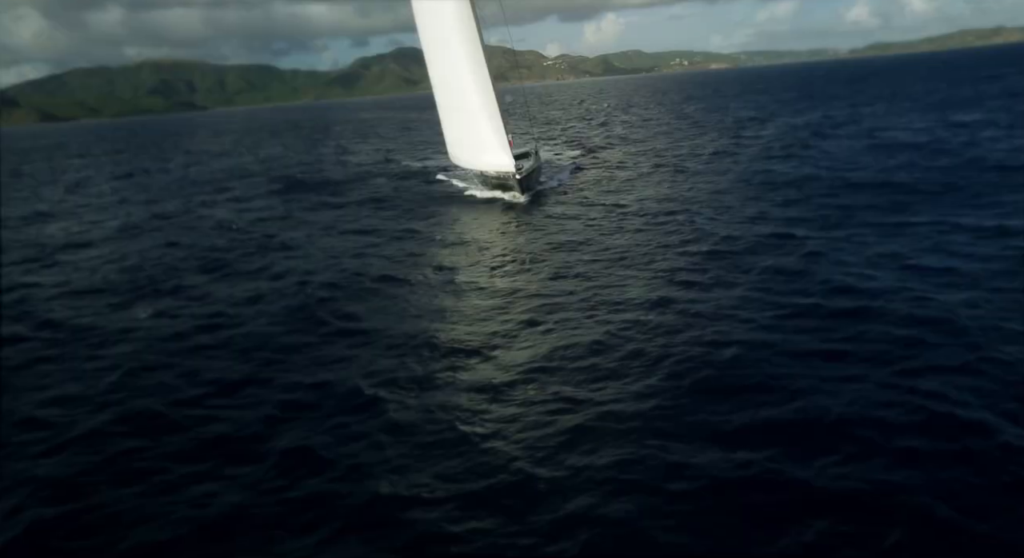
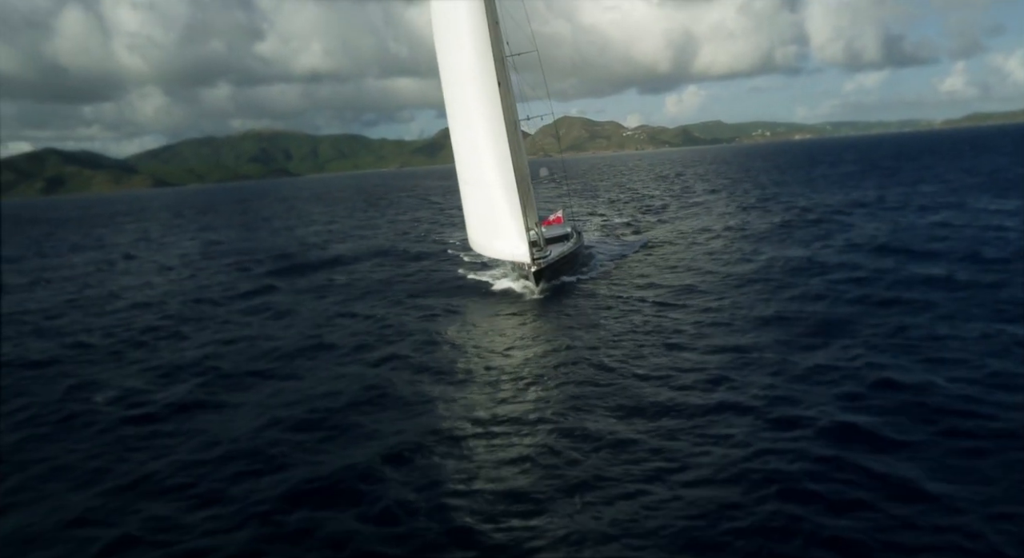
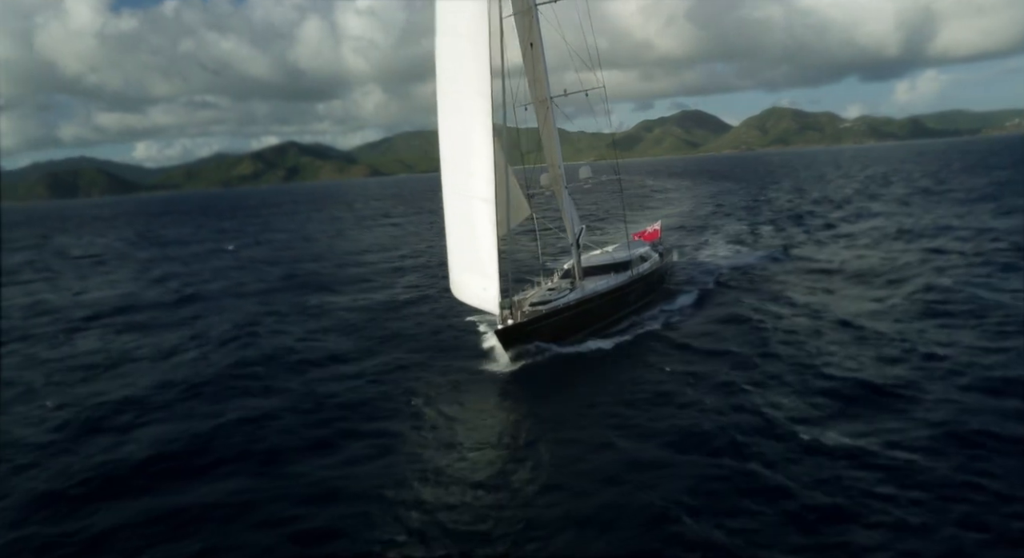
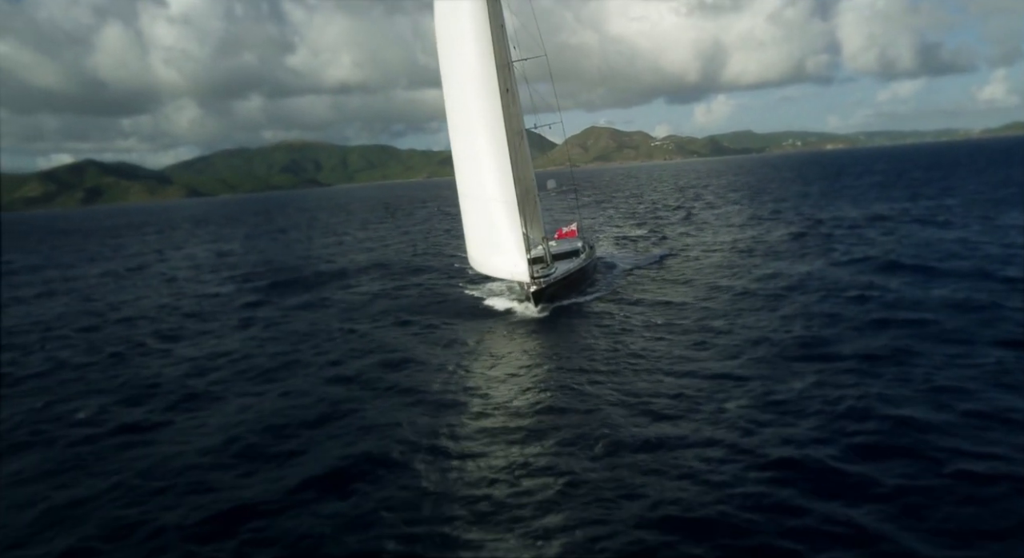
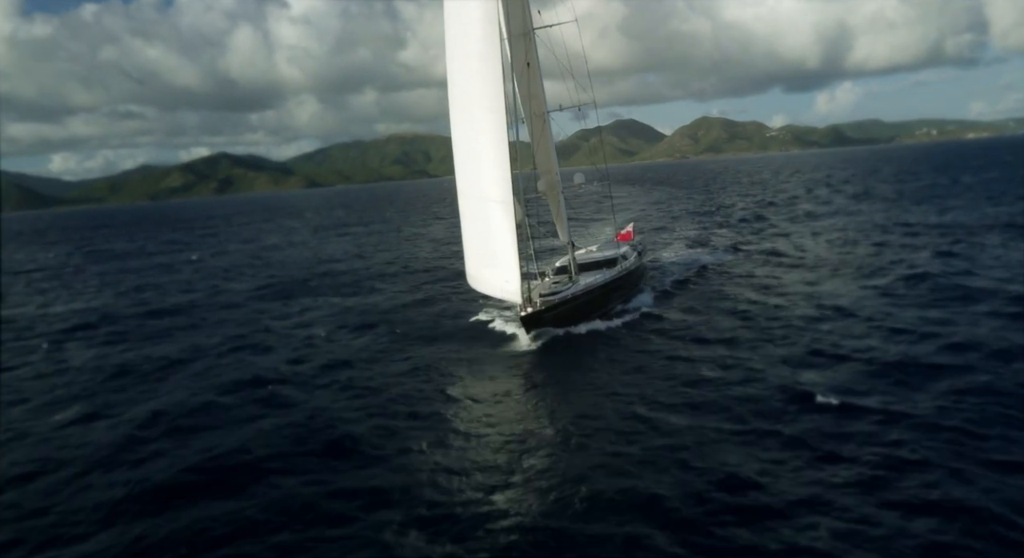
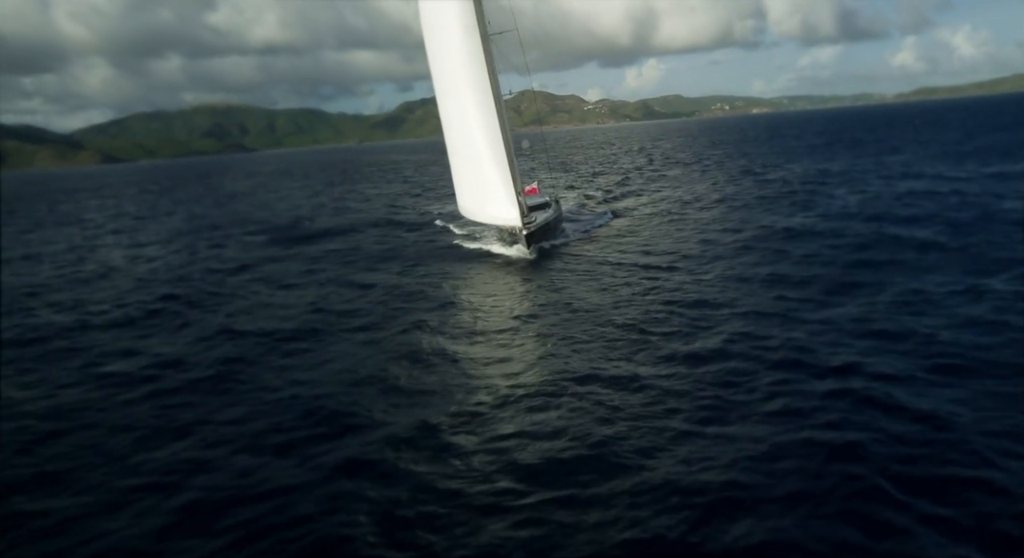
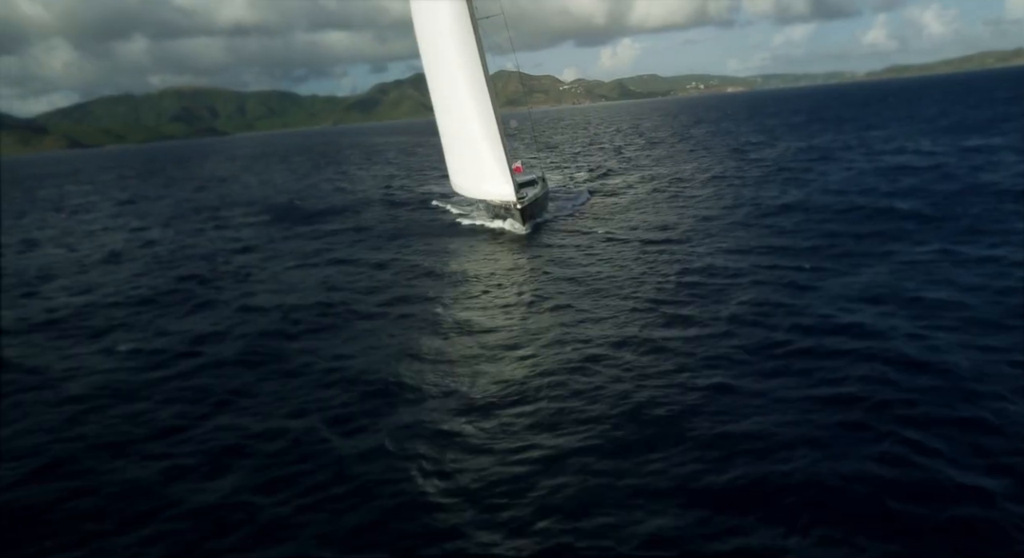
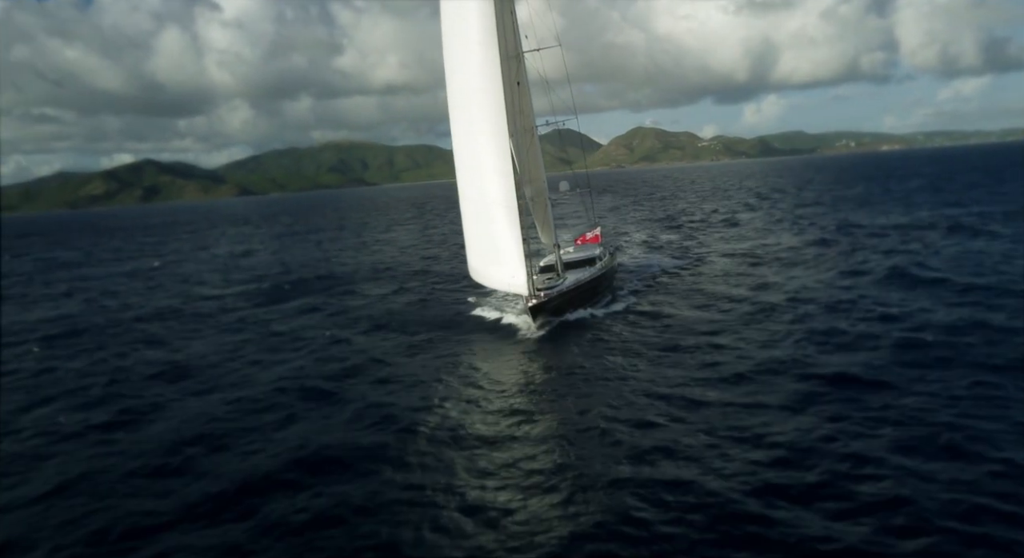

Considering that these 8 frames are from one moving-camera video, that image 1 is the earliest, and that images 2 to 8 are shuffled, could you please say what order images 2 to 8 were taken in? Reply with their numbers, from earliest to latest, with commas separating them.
7, 6, 2, 4, 8, 5, 3
